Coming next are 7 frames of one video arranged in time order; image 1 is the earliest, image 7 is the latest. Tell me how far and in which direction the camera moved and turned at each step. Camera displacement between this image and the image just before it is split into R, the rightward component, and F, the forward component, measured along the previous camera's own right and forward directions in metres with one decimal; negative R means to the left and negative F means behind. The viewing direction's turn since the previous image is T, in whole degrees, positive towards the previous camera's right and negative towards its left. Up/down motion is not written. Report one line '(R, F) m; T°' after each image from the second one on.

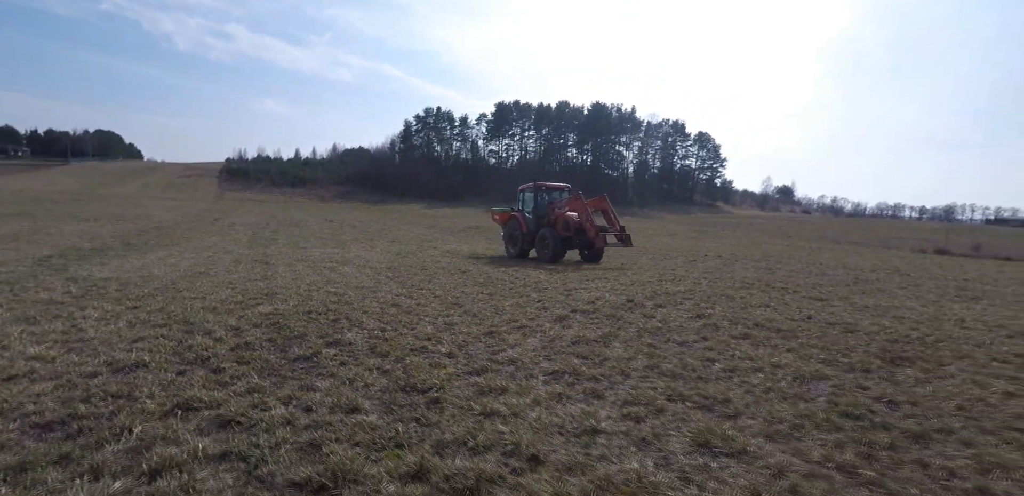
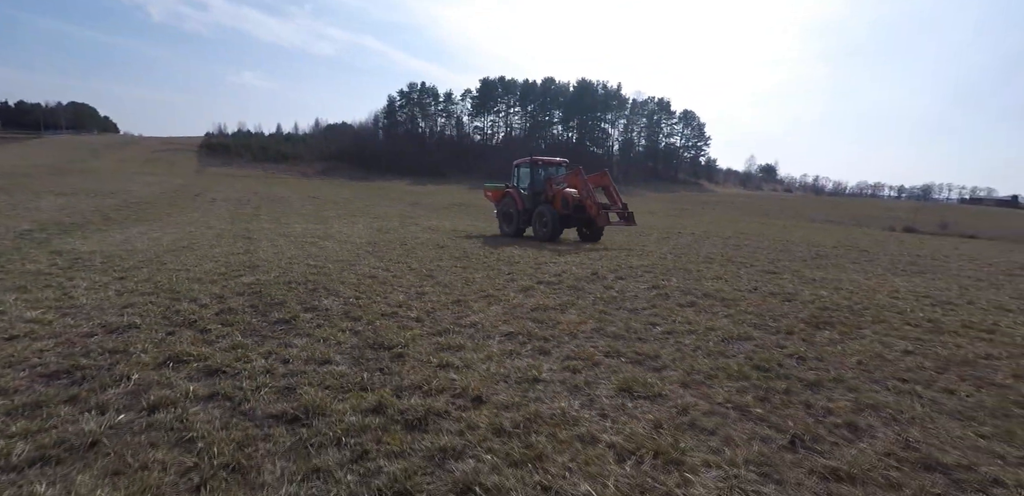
(+0.2, -0.4) m; +2°
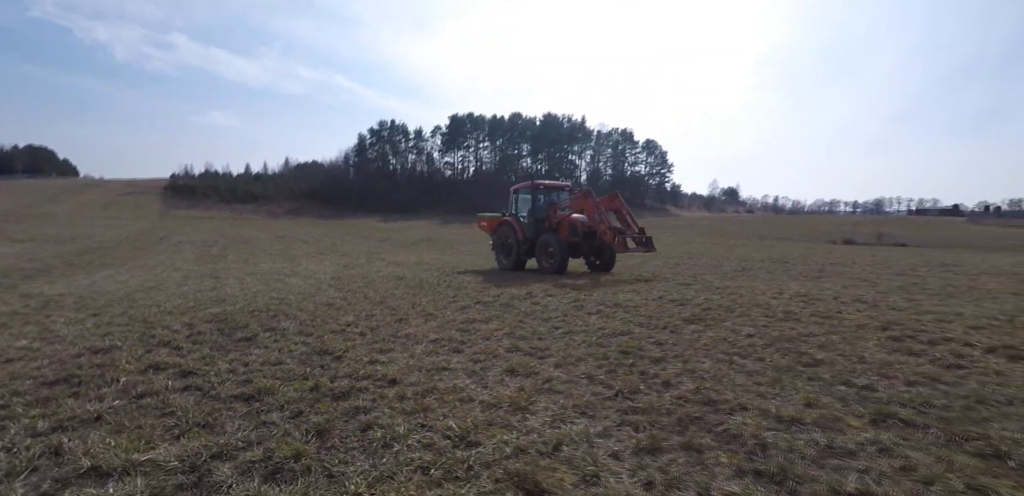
(+0.5, -1.0) m; +3°
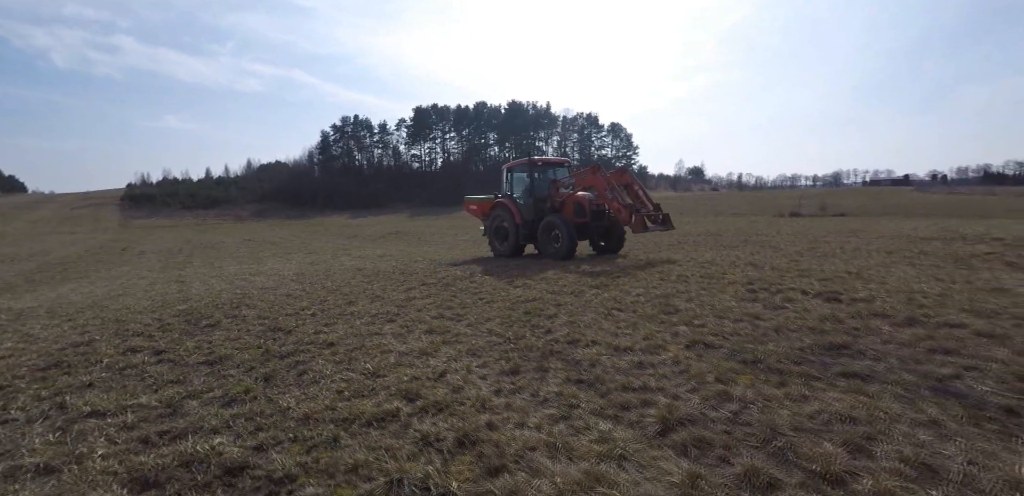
(+0.6, -1.0) m; +3°
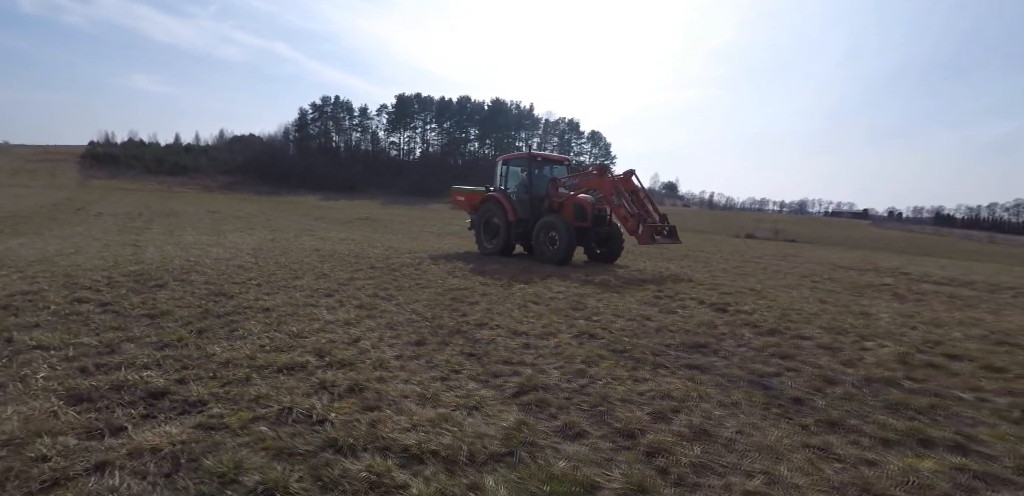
(+0.5, -0.6) m; +3°
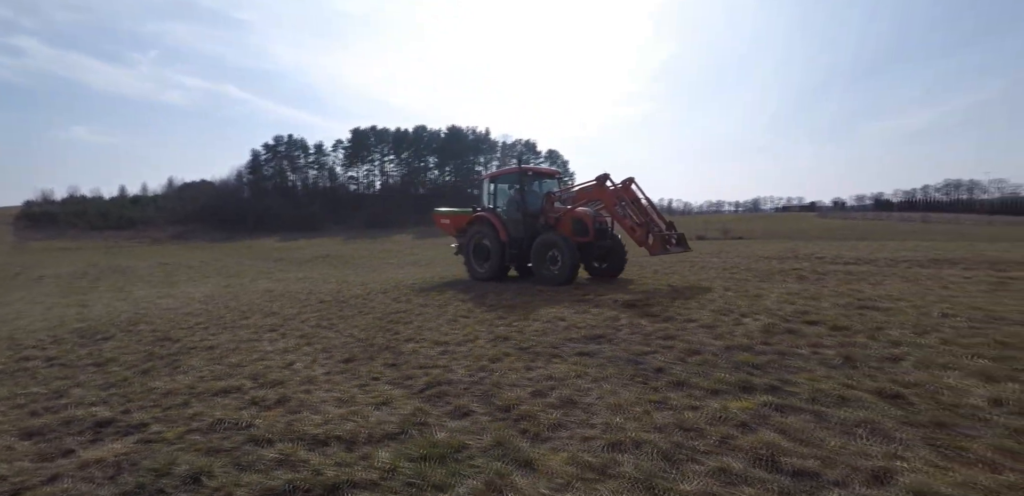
(+0.6, -0.7) m; +4°
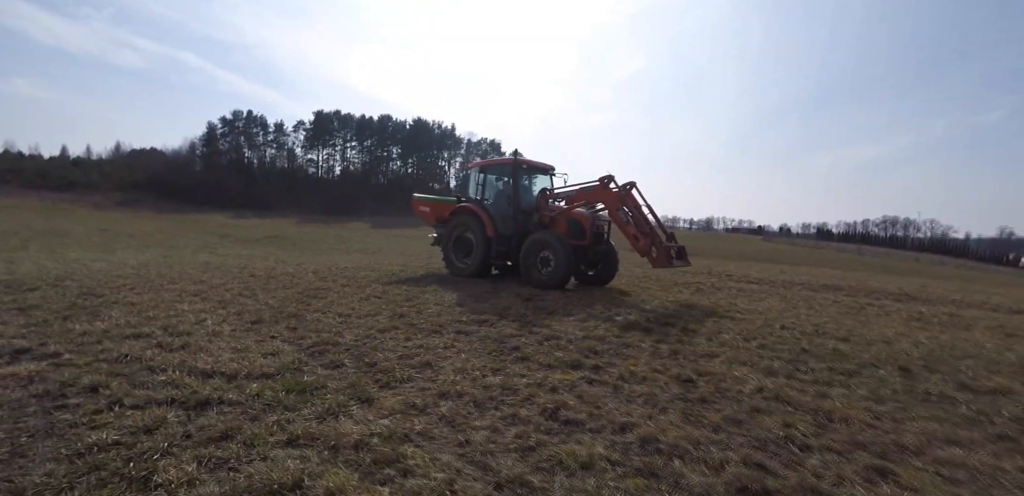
(+0.8, -0.9) m; +4°
